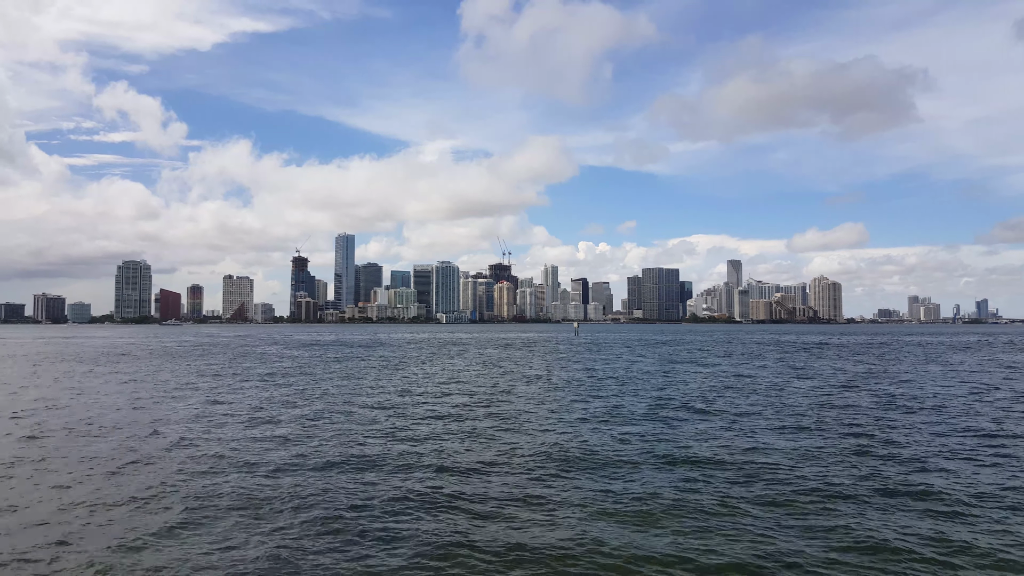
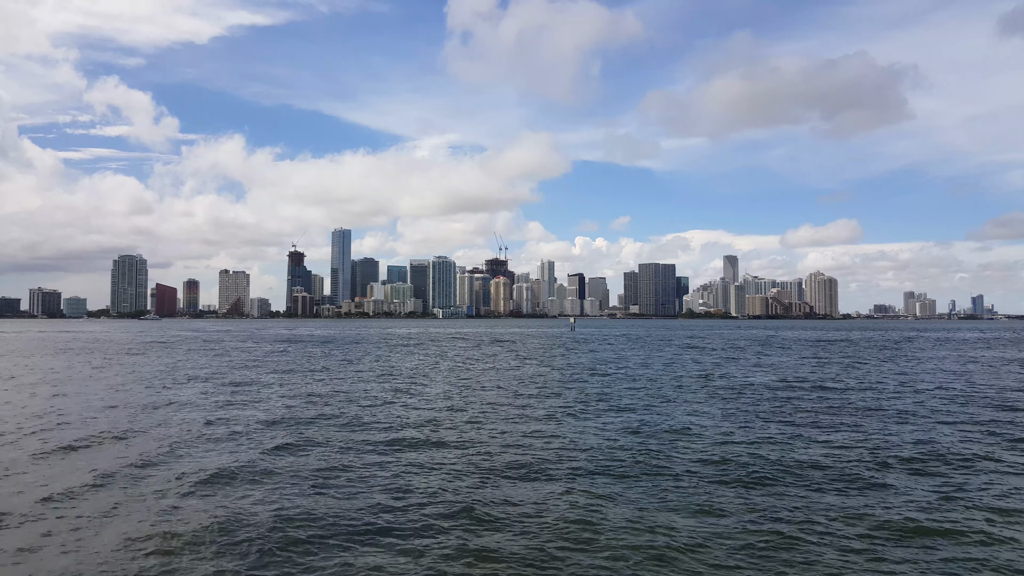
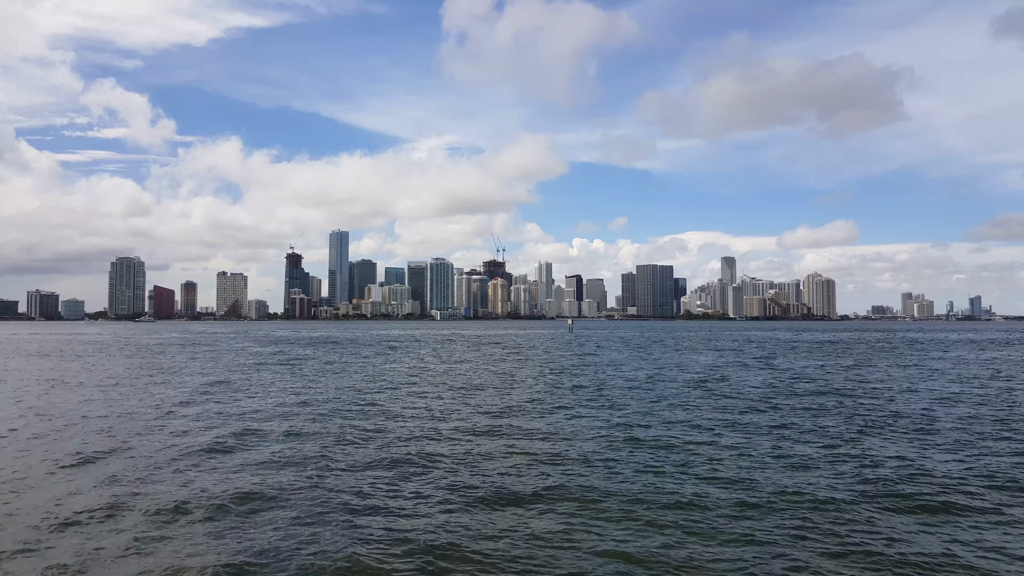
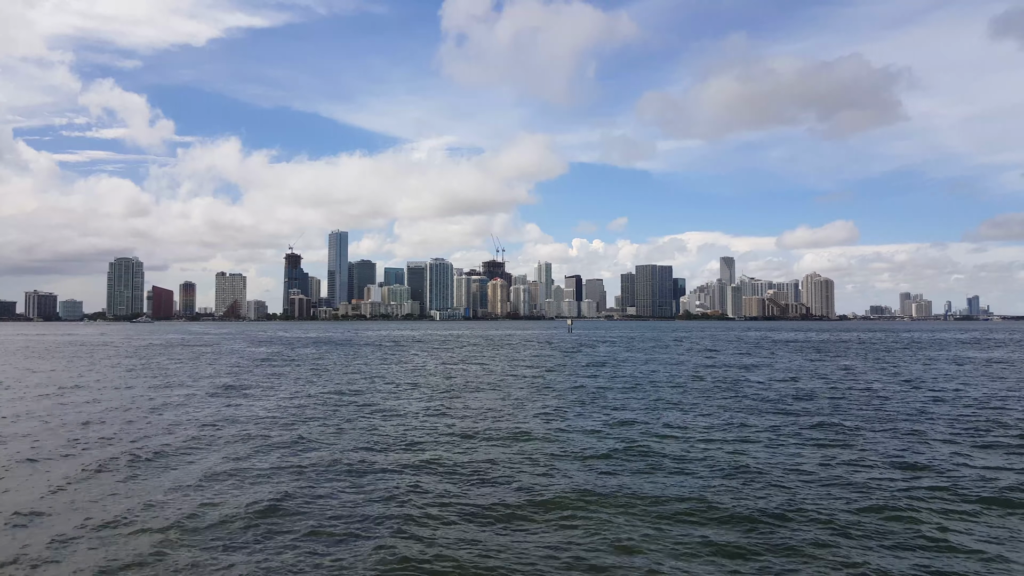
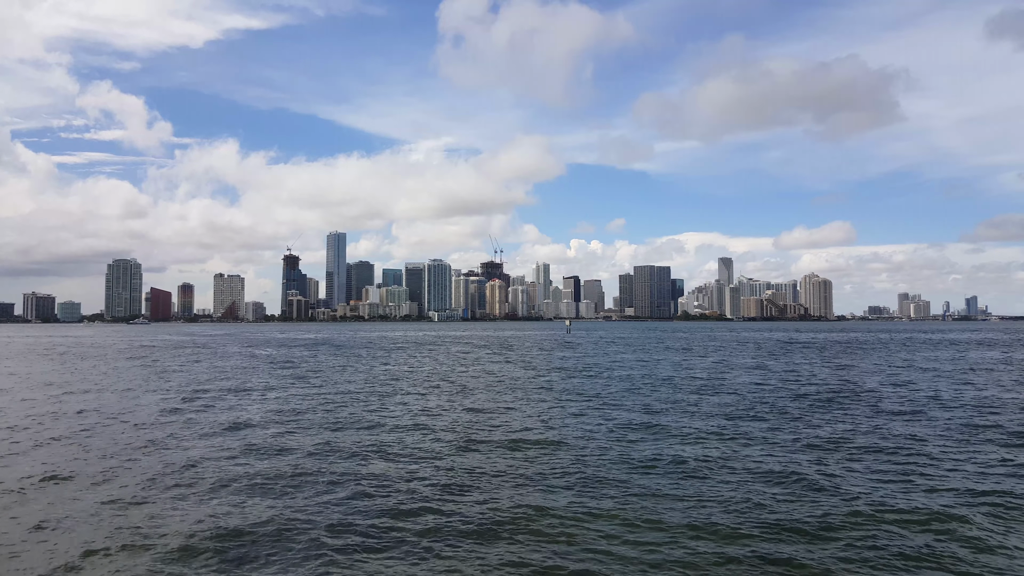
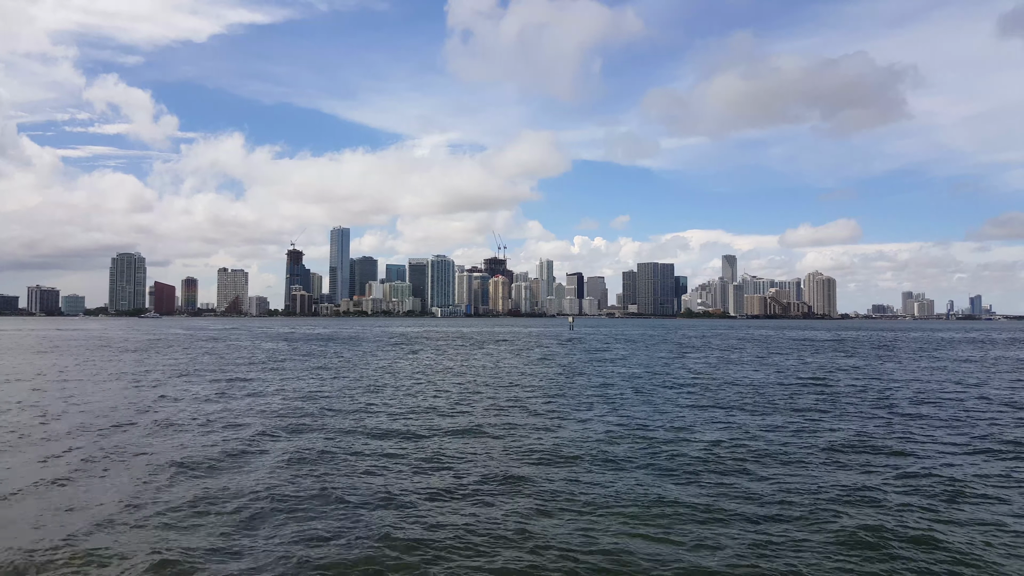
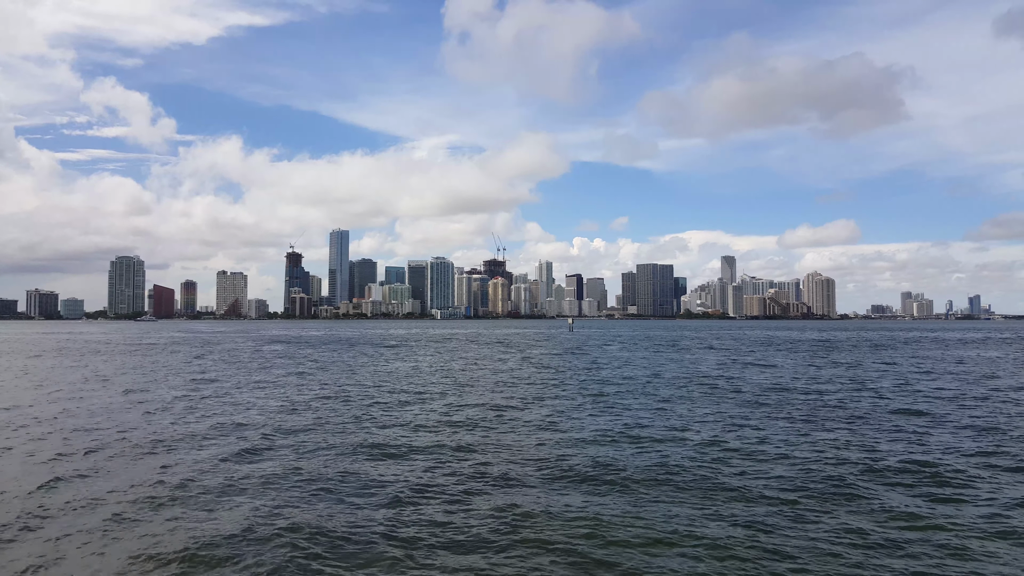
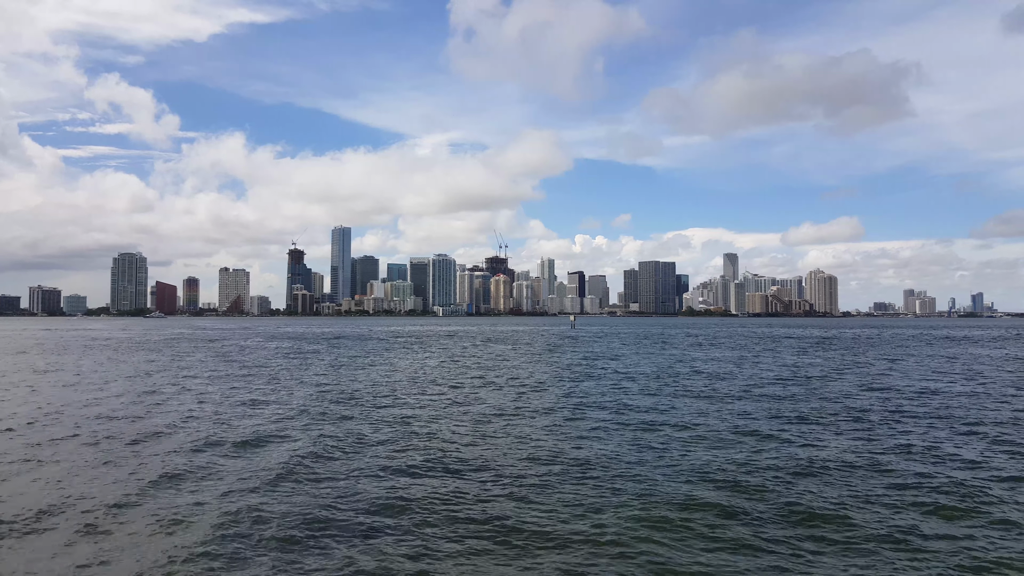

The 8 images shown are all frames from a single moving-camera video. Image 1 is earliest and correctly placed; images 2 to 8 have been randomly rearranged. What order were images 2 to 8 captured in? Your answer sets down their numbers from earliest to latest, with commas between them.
8, 6, 2, 7, 3, 4, 5
